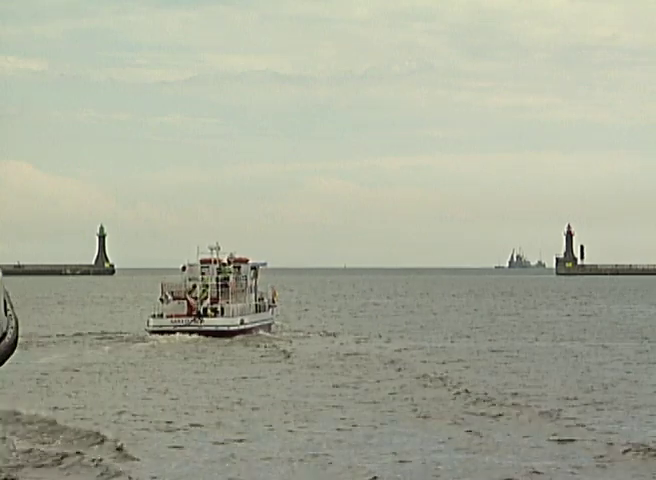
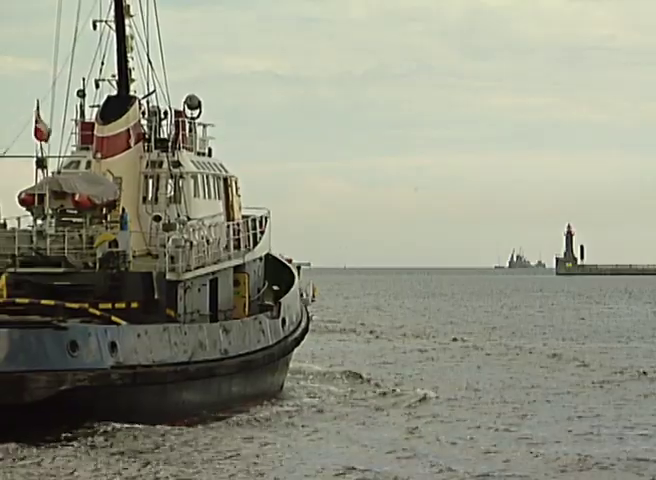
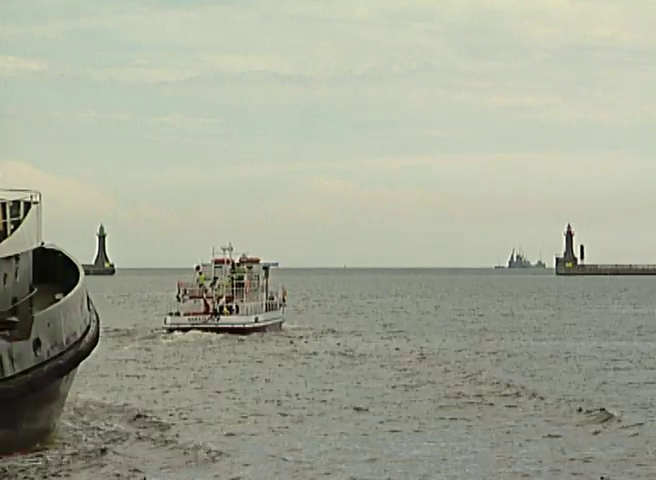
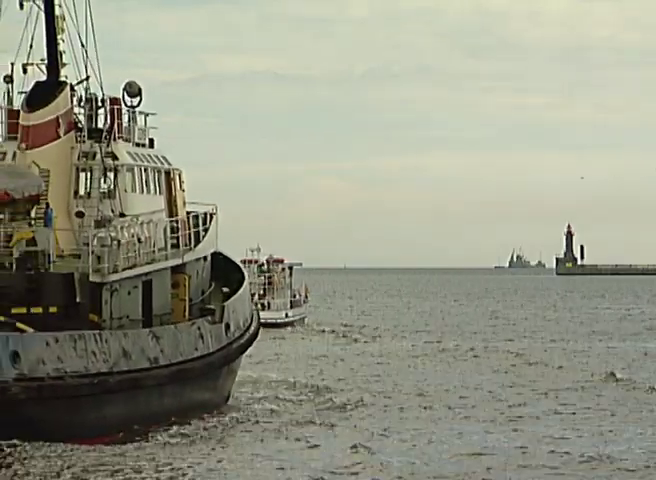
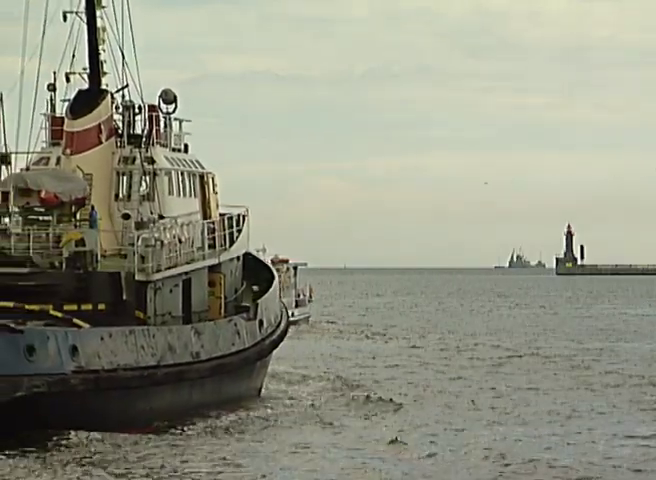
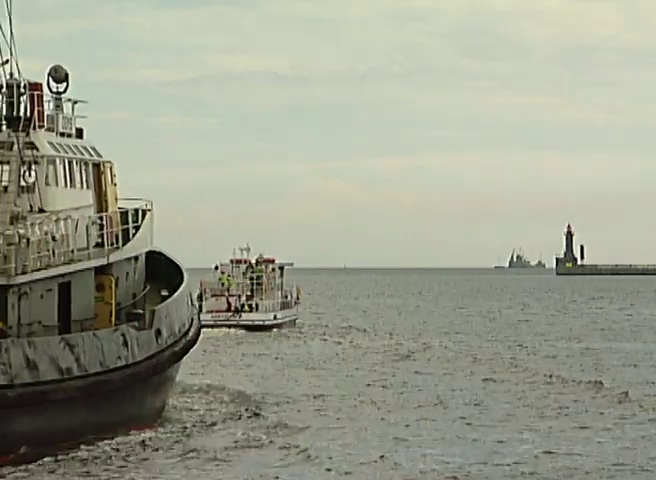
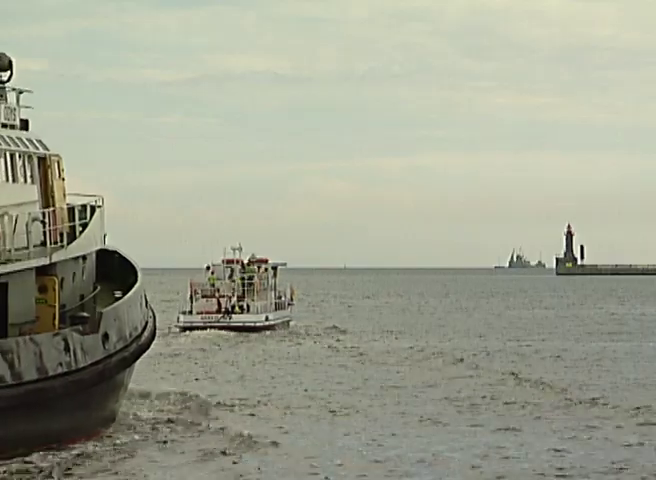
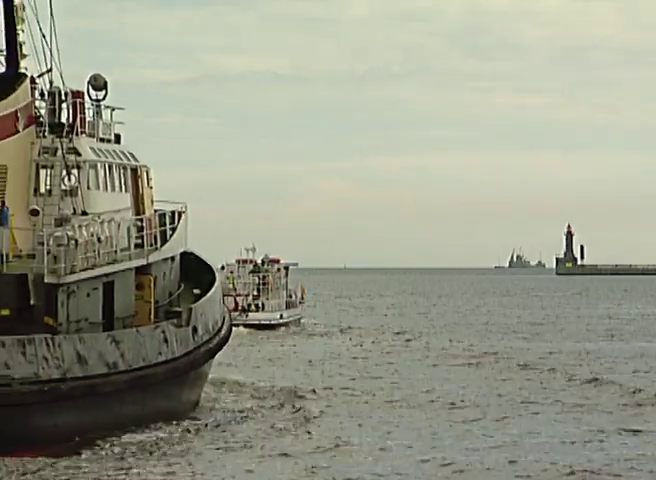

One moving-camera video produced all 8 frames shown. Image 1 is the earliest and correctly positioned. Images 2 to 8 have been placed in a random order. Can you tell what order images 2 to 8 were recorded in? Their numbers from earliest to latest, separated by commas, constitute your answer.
3, 7, 6, 8, 4, 5, 2
